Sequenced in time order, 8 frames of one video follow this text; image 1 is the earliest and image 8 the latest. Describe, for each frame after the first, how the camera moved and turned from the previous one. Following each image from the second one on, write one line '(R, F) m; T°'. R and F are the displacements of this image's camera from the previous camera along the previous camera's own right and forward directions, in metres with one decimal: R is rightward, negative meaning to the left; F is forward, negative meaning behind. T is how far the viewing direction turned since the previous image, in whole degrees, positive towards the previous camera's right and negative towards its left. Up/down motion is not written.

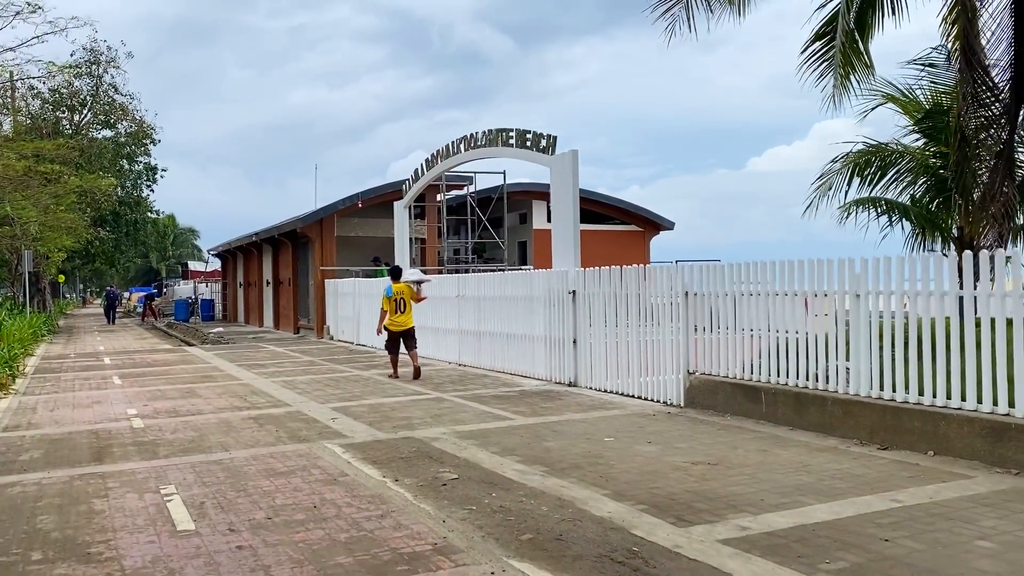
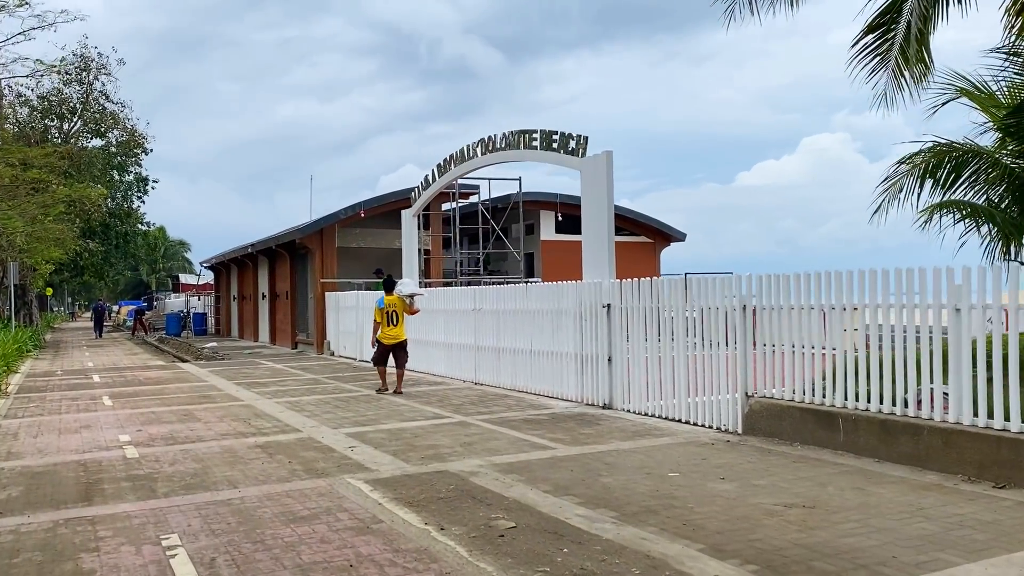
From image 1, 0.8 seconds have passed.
(-0.5, +1.0) m; +1°
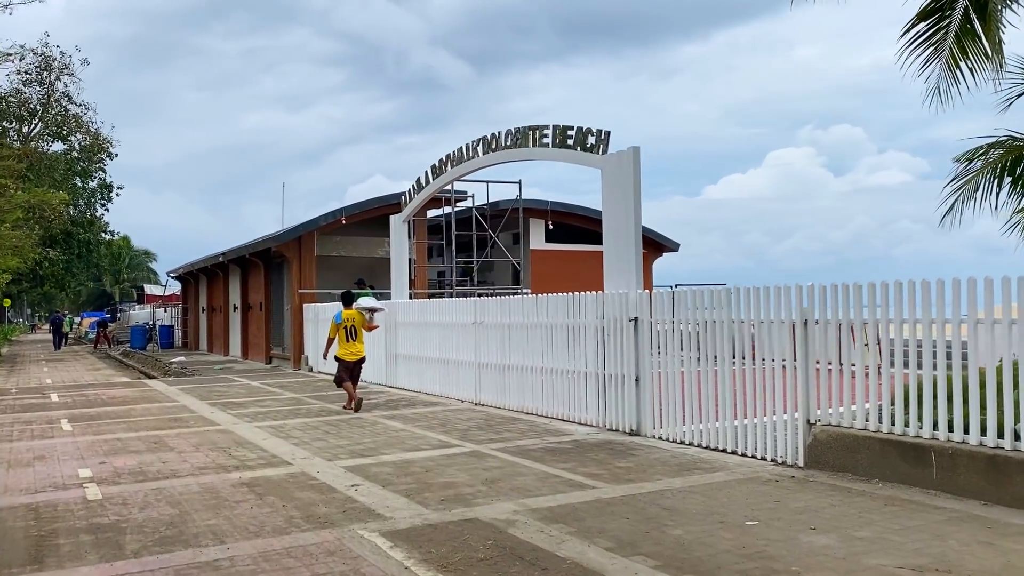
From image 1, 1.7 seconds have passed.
(-0.5, +1.1) m; +2°
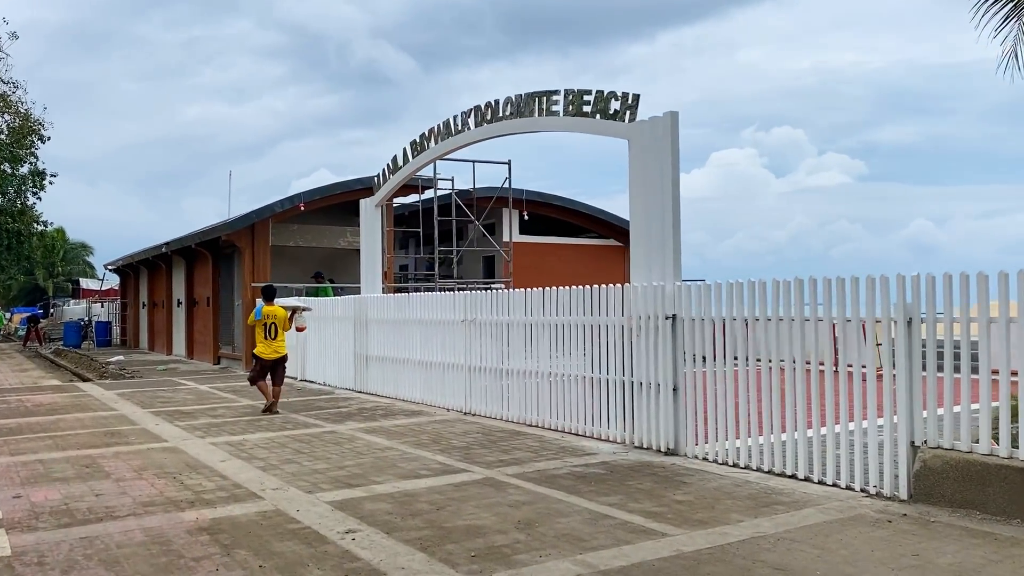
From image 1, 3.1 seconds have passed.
(-0.6, +1.6) m; +3°
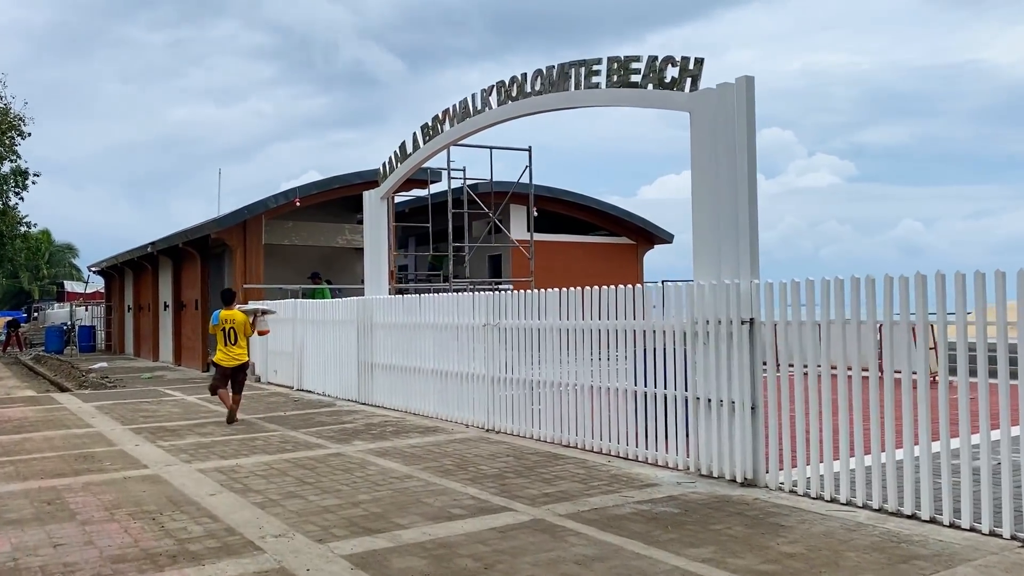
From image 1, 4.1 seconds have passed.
(-0.4, +1.3) m; +1°
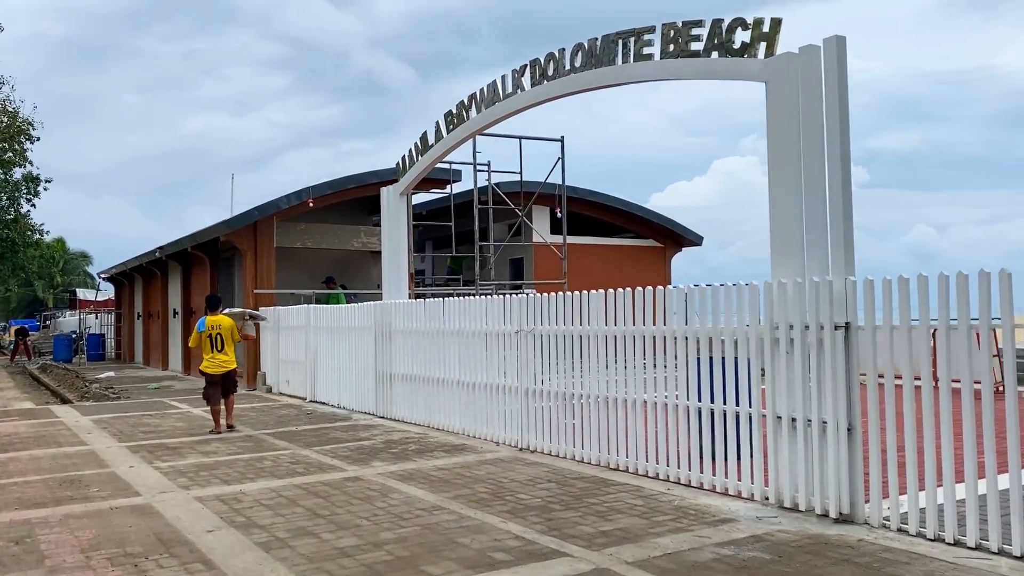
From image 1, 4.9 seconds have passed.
(-0.2, +1.0) m; -1°
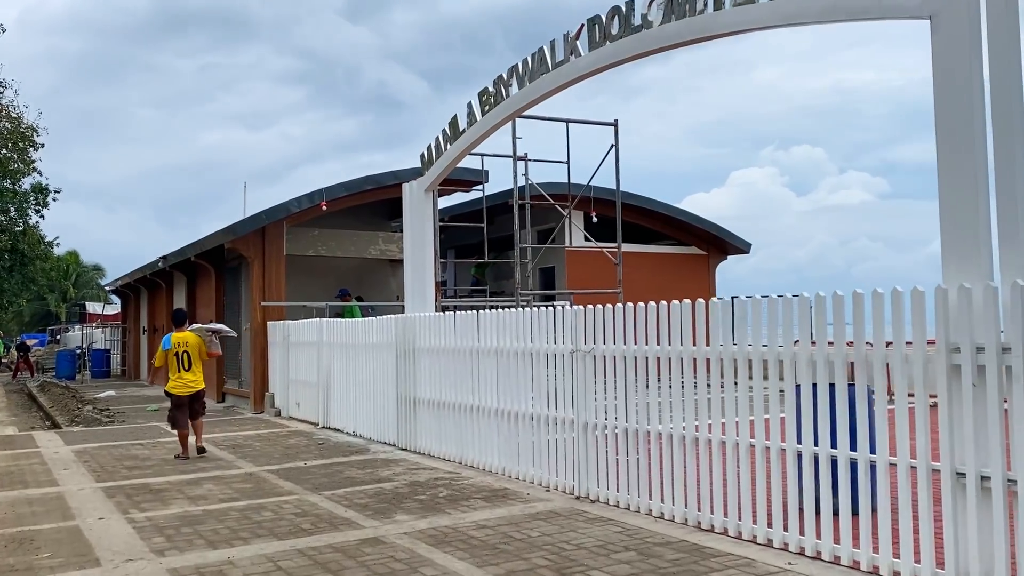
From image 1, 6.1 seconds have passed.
(-0.3, +1.6) m; -1°
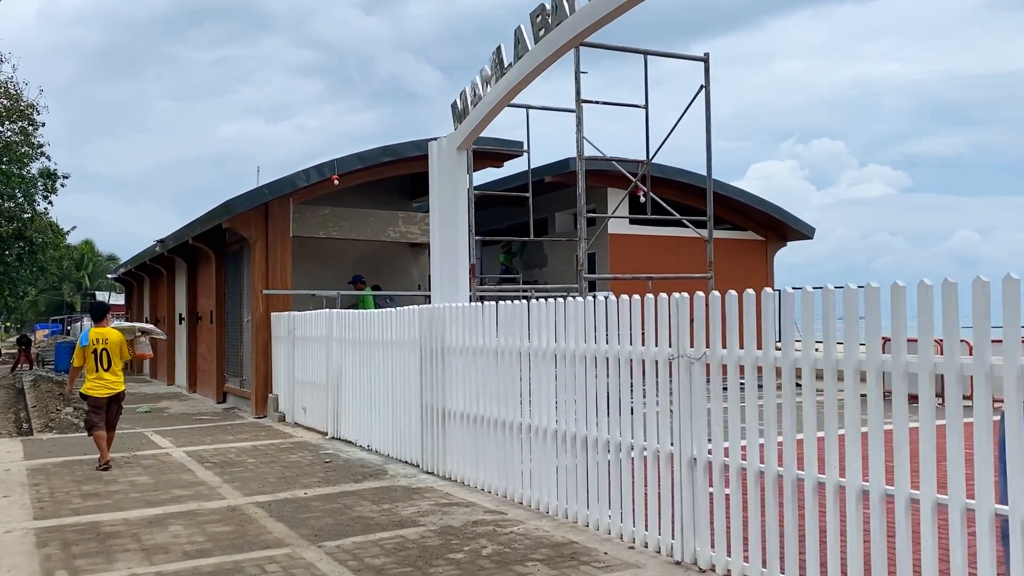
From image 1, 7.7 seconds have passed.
(-0.3, +2.1) m; -1°
